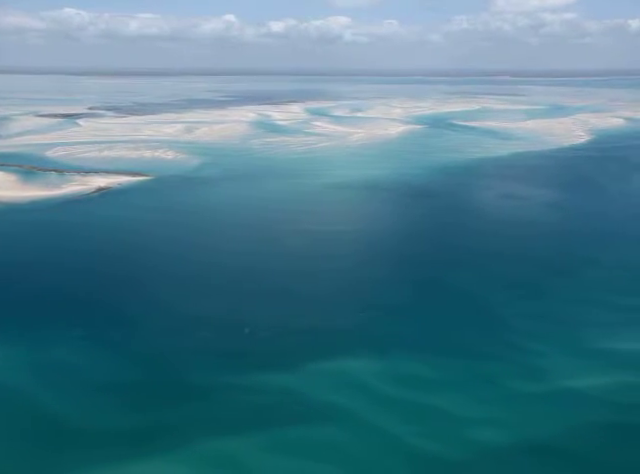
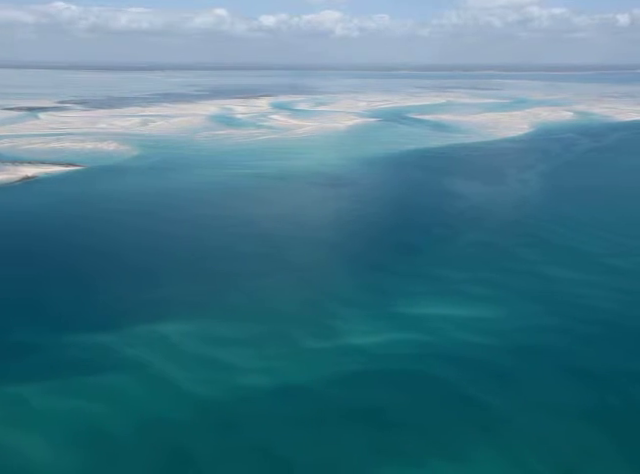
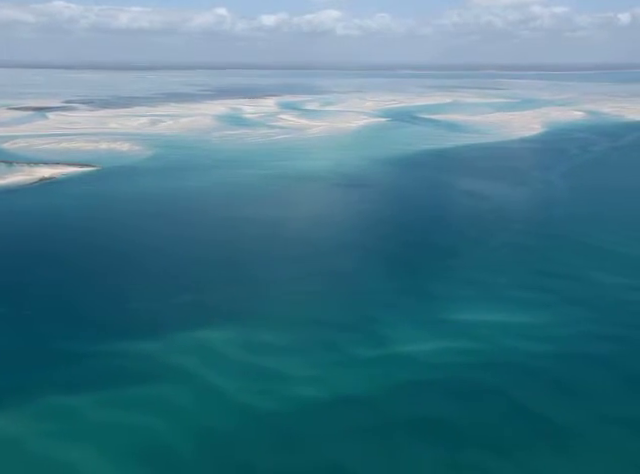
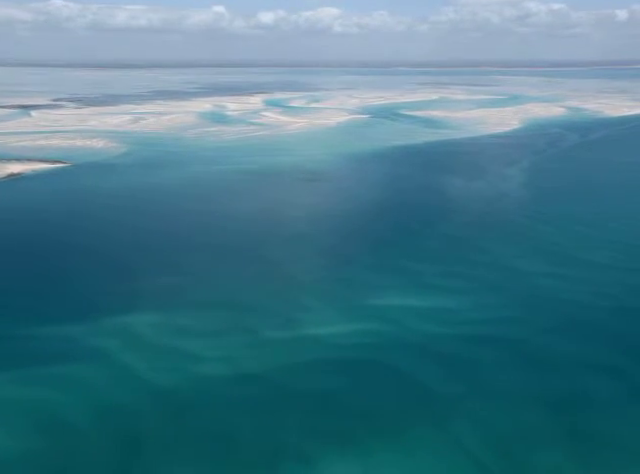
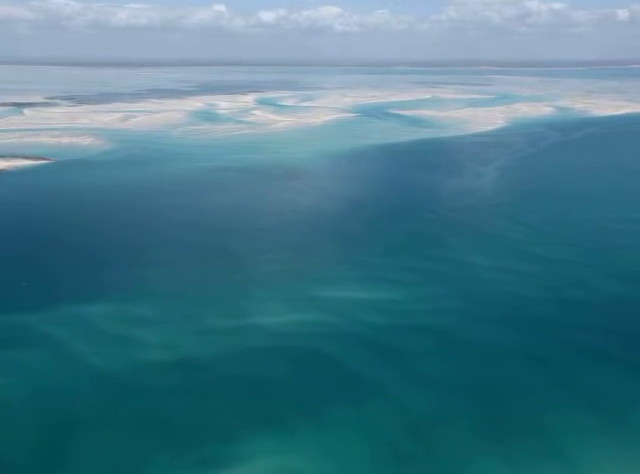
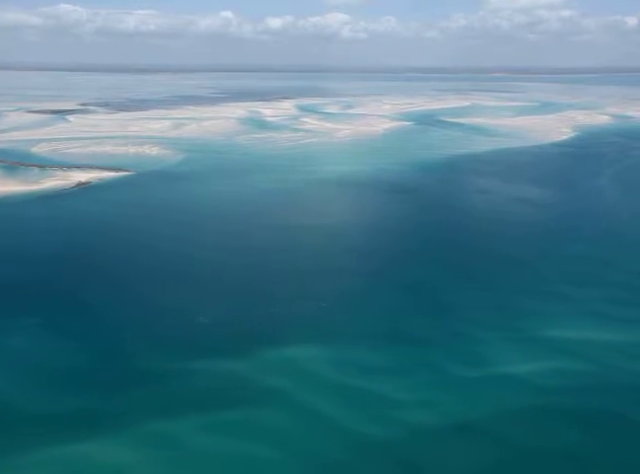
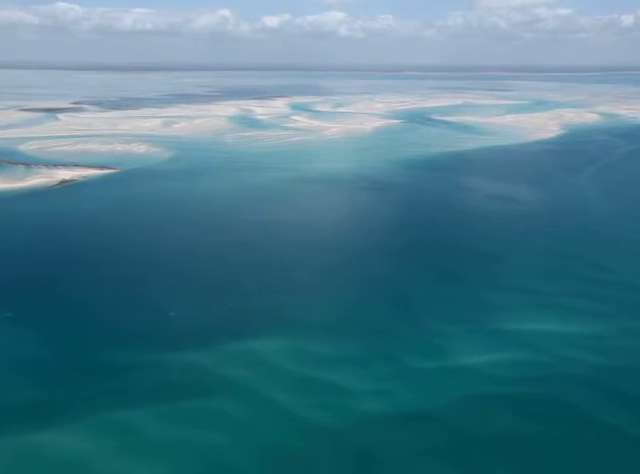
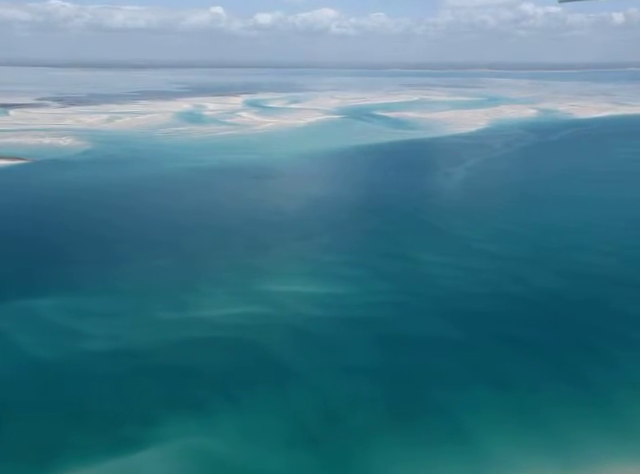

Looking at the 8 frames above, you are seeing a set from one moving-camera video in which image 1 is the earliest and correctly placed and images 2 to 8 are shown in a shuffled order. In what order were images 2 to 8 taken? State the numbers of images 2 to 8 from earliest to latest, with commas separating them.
6, 7, 3, 2, 4, 5, 8
